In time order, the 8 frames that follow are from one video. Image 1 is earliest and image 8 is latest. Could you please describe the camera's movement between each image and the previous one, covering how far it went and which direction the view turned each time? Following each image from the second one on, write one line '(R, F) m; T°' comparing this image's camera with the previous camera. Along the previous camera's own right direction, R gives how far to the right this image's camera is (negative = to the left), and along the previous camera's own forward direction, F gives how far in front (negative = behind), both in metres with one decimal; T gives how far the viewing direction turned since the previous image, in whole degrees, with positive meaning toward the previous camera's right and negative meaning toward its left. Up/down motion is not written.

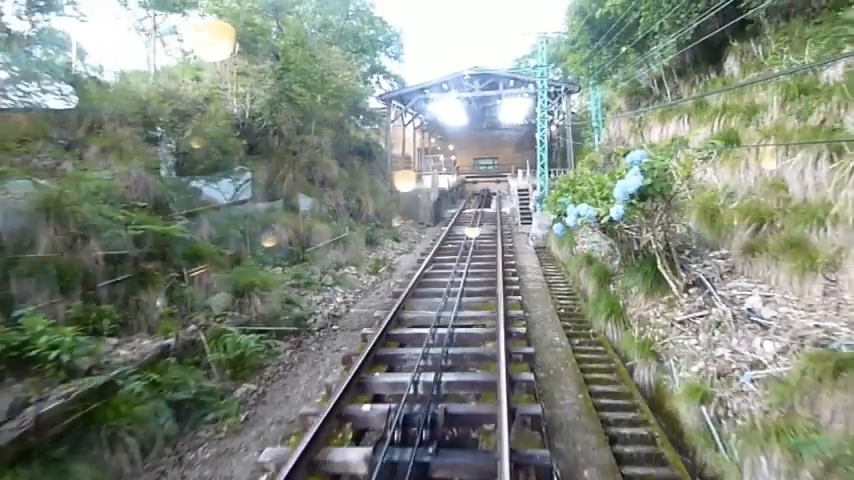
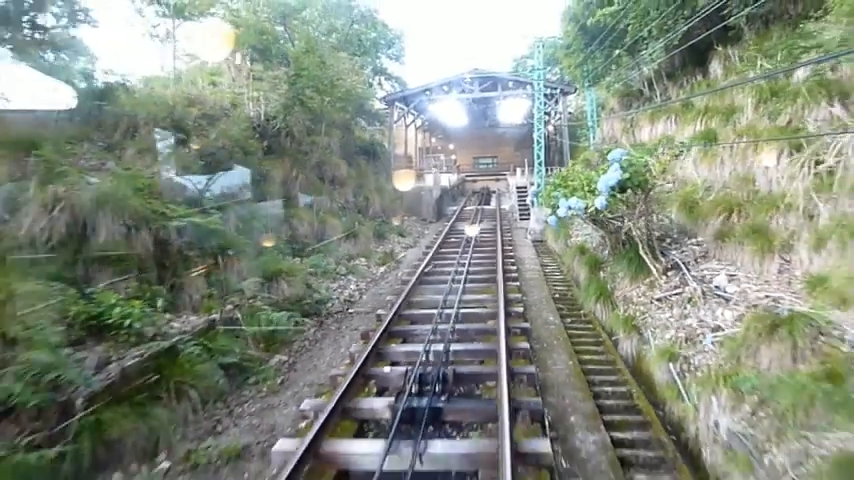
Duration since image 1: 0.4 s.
(-0.1, -0.6) m; 0°
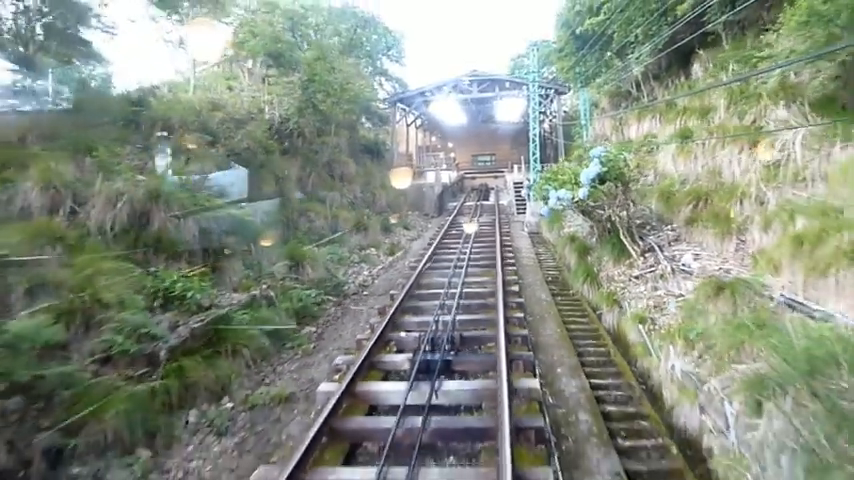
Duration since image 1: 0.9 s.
(-0.1, -0.8) m; 0°
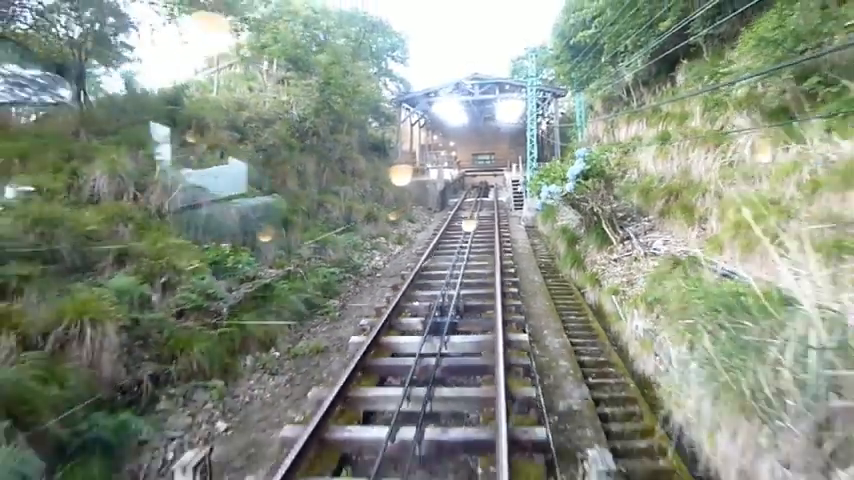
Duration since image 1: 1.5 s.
(-0.1, -0.9) m; 0°
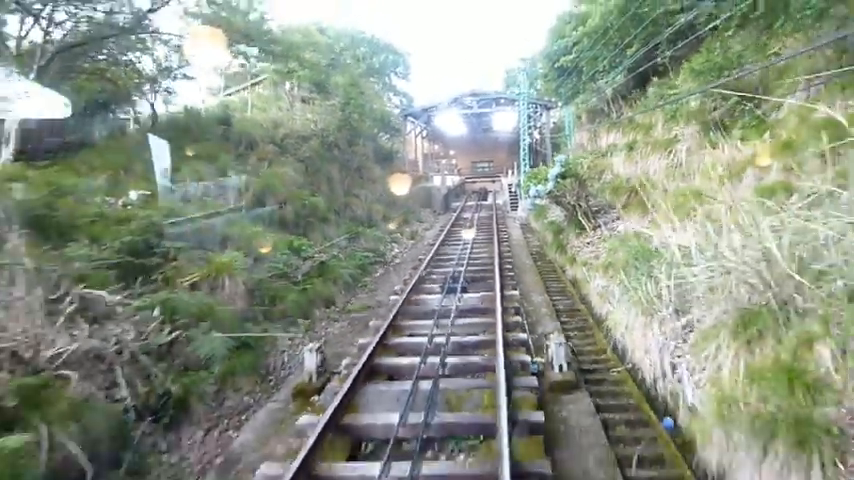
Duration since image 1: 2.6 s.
(-0.2, -1.8) m; 0°
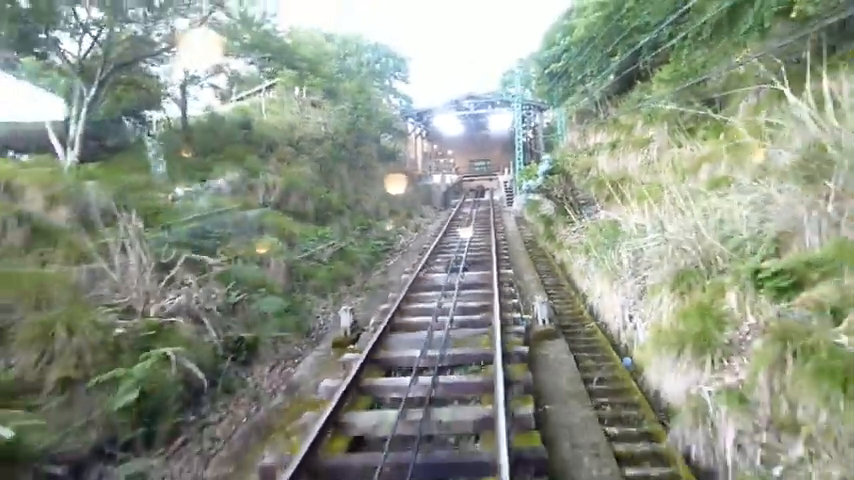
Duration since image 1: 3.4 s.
(-0.1, -1.2) m; 0°
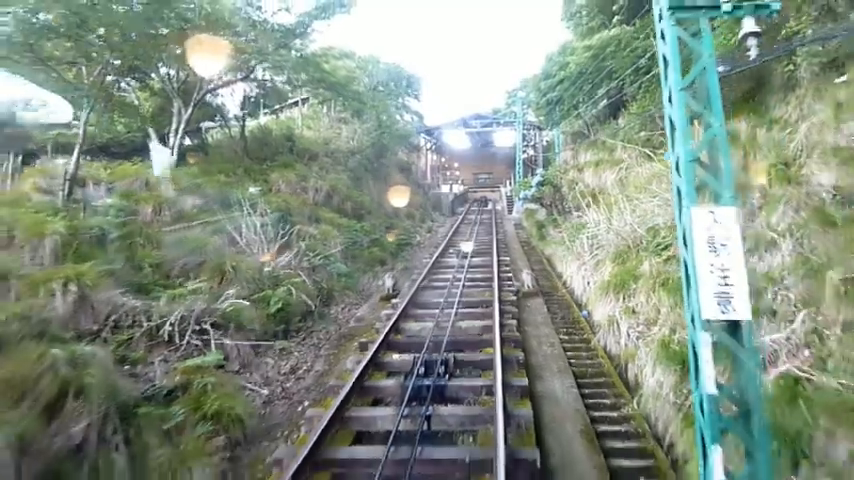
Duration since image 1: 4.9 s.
(-0.2, -2.4) m; 0°
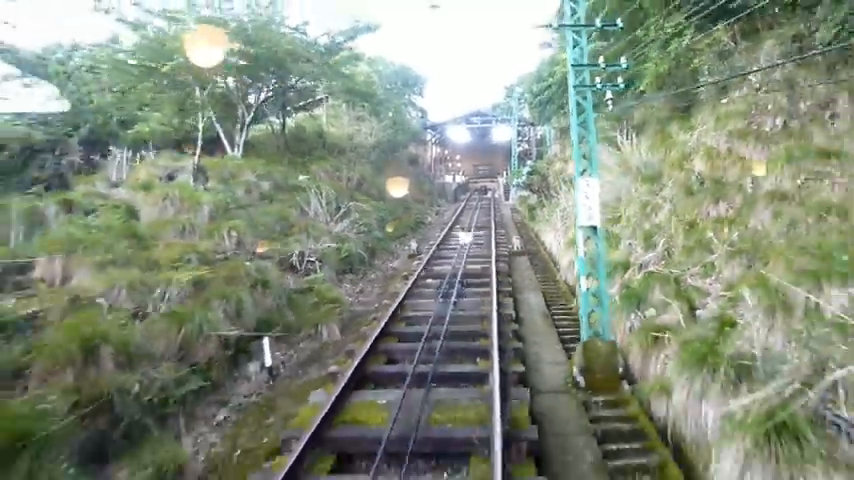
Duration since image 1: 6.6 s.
(-0.3, -2.9) m; 0°
